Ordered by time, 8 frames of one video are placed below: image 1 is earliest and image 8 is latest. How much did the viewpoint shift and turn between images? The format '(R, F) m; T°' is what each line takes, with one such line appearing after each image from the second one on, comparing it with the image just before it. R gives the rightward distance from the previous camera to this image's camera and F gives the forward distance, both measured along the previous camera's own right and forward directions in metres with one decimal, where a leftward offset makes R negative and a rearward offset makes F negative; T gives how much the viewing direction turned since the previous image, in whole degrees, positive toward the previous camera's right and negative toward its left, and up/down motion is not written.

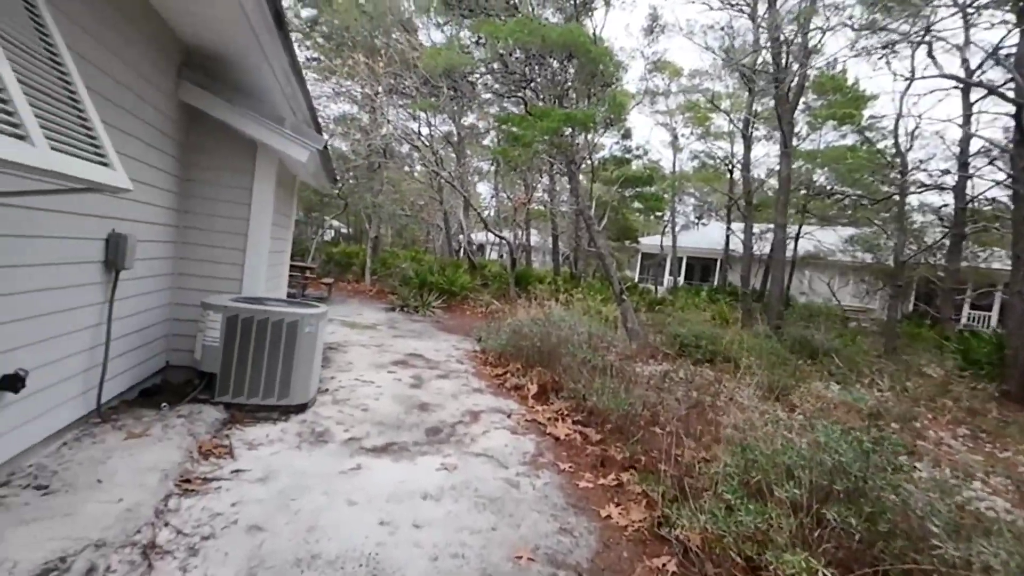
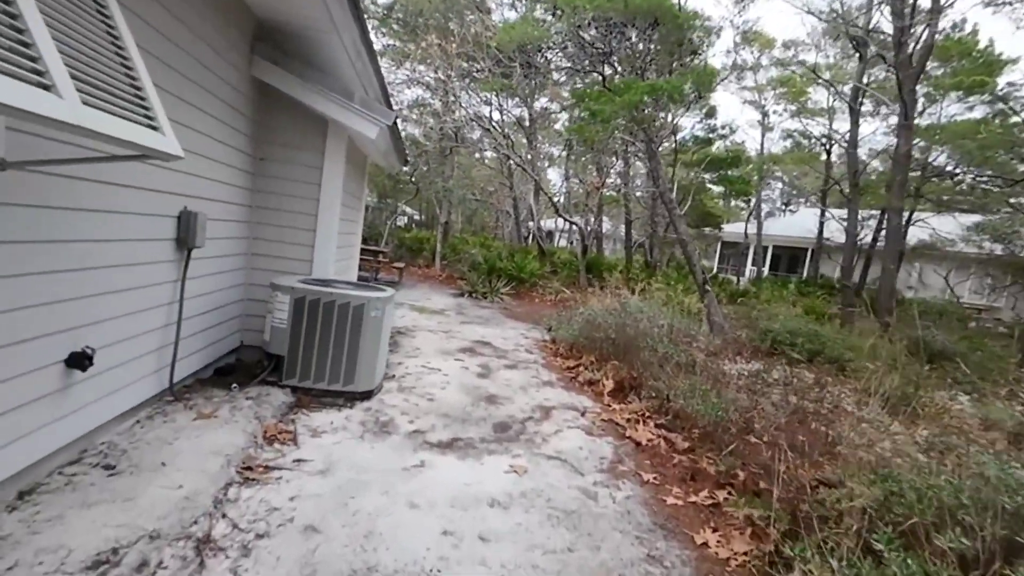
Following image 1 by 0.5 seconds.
(-0.1, +0.4) m; -8°
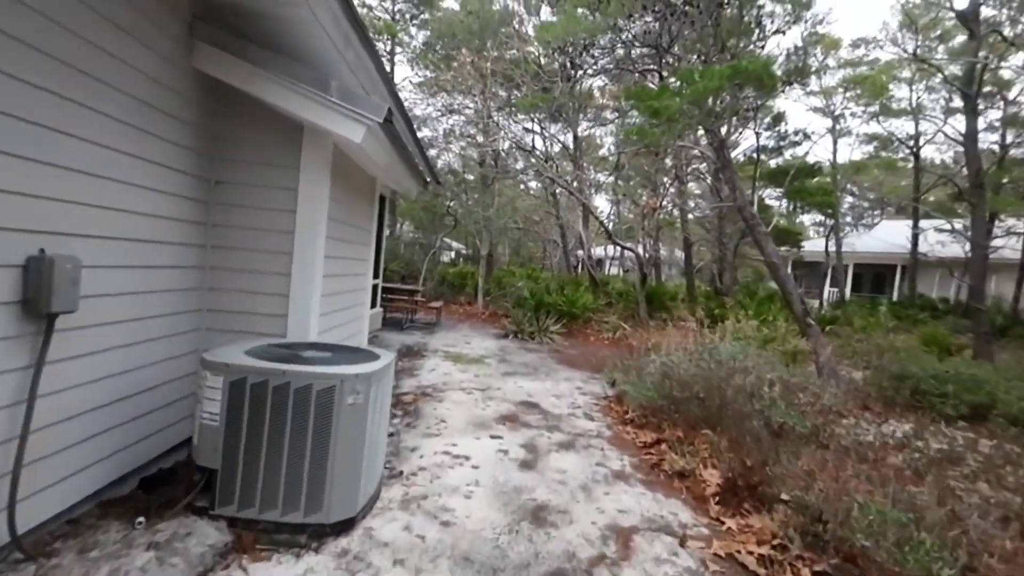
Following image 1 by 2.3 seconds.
(0.0, +1.4) m; -6°
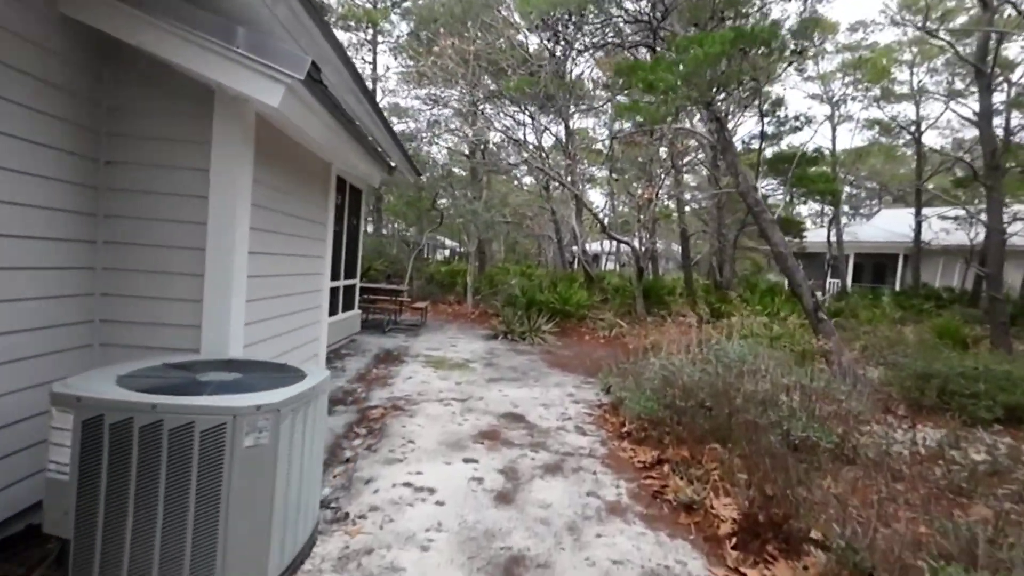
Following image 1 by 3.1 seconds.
(+0.2, +0.6) m; 0°
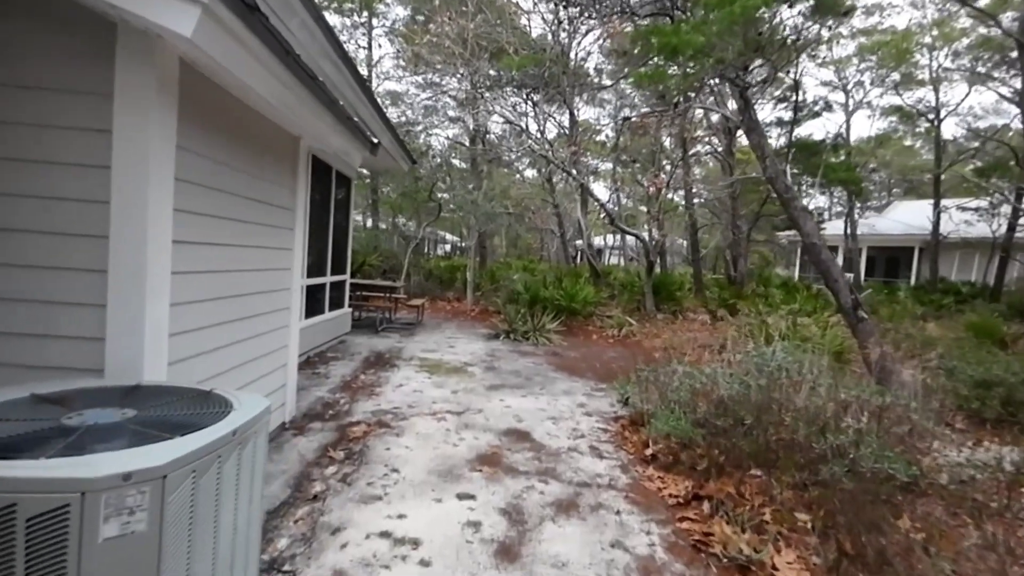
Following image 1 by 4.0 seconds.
(0.0, +0.7) m; 0°
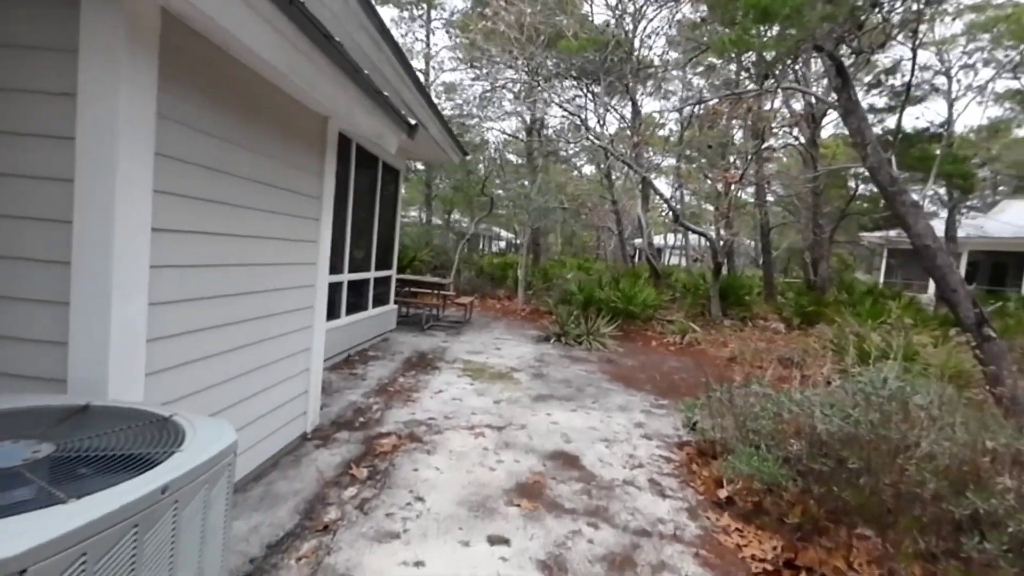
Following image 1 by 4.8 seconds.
(0.0, +0.5) m; -6°
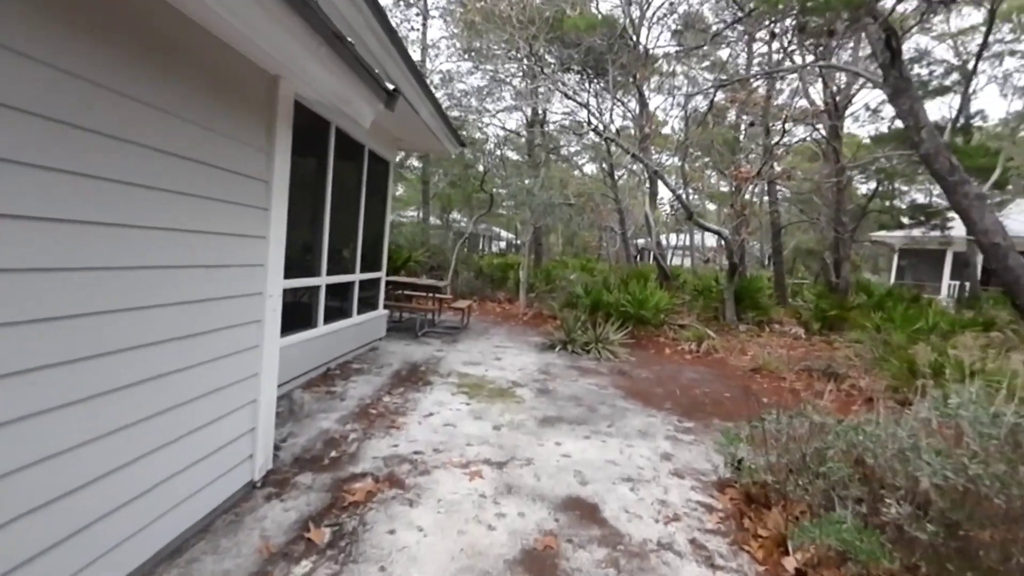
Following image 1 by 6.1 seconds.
(0.0, +0.7) m; 0°
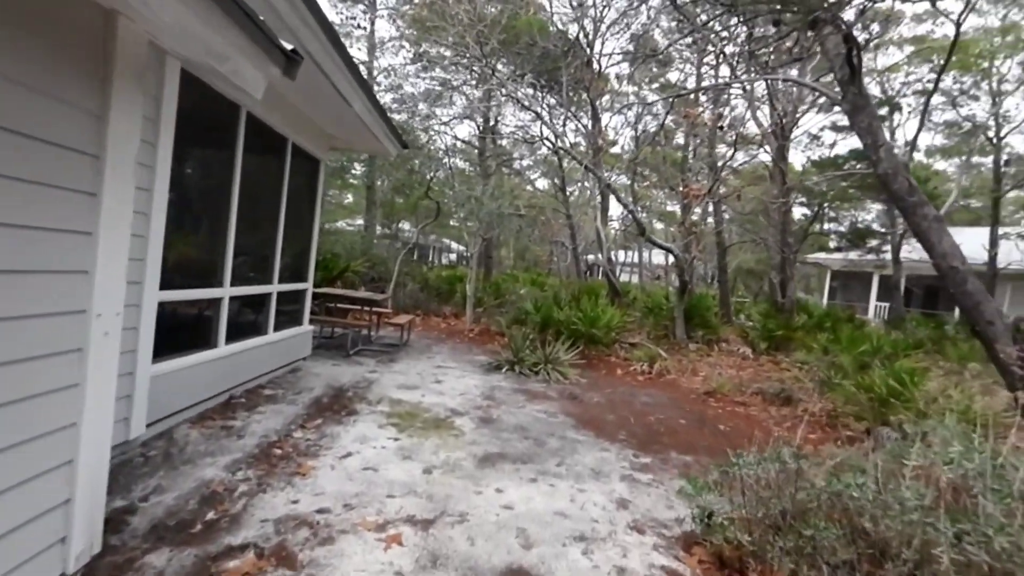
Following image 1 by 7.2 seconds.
(+0.1, +0.6) m; +6°
